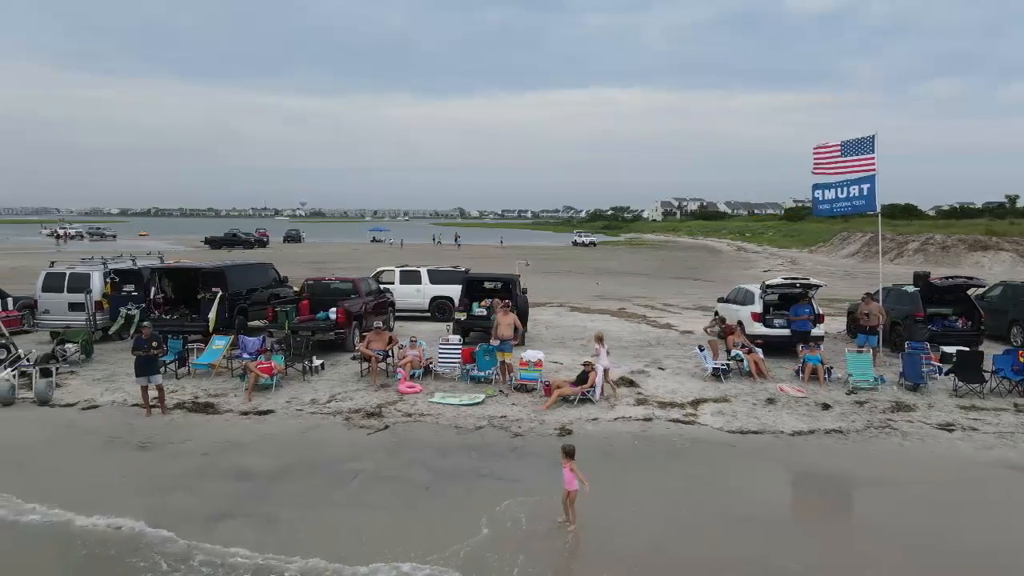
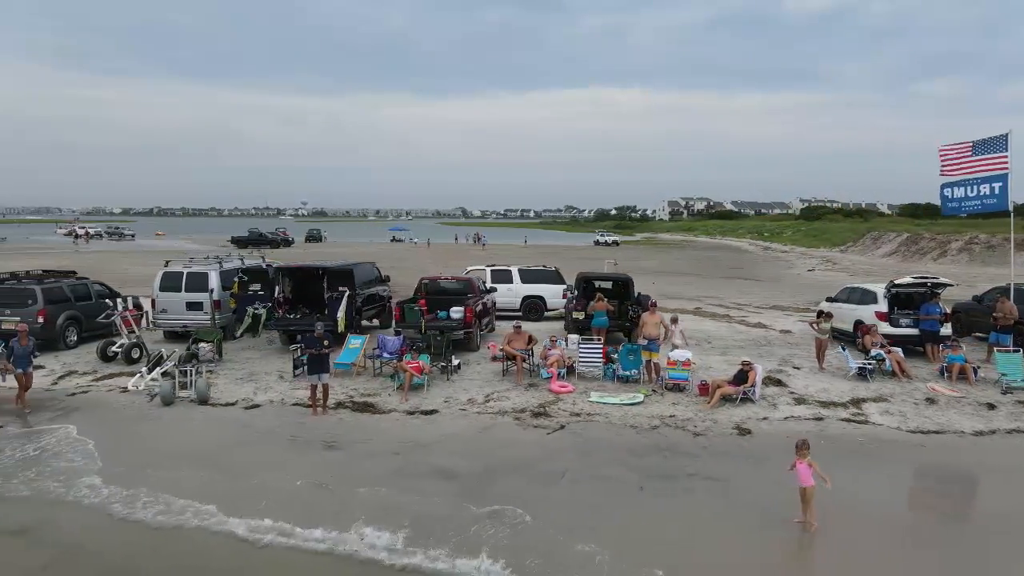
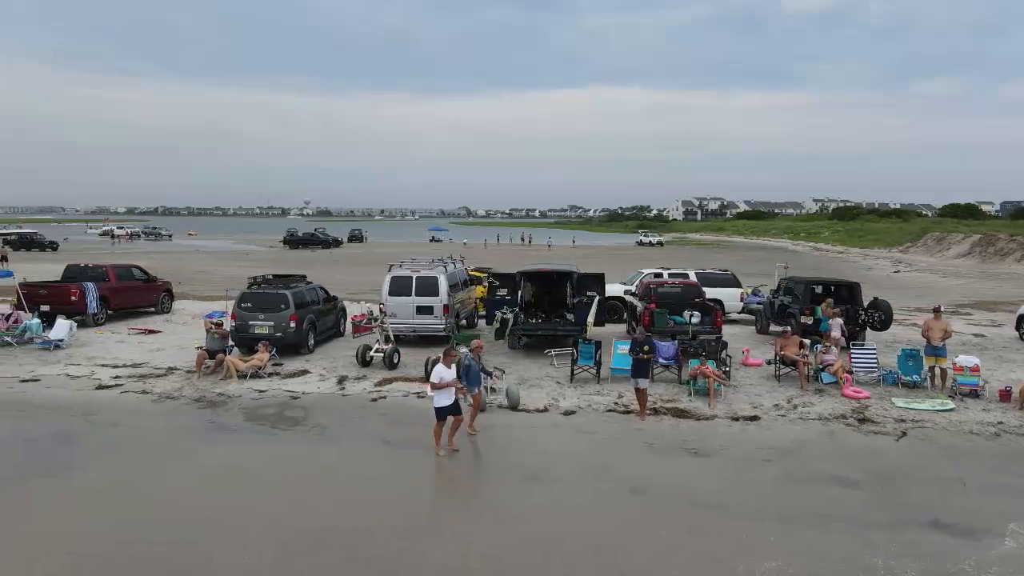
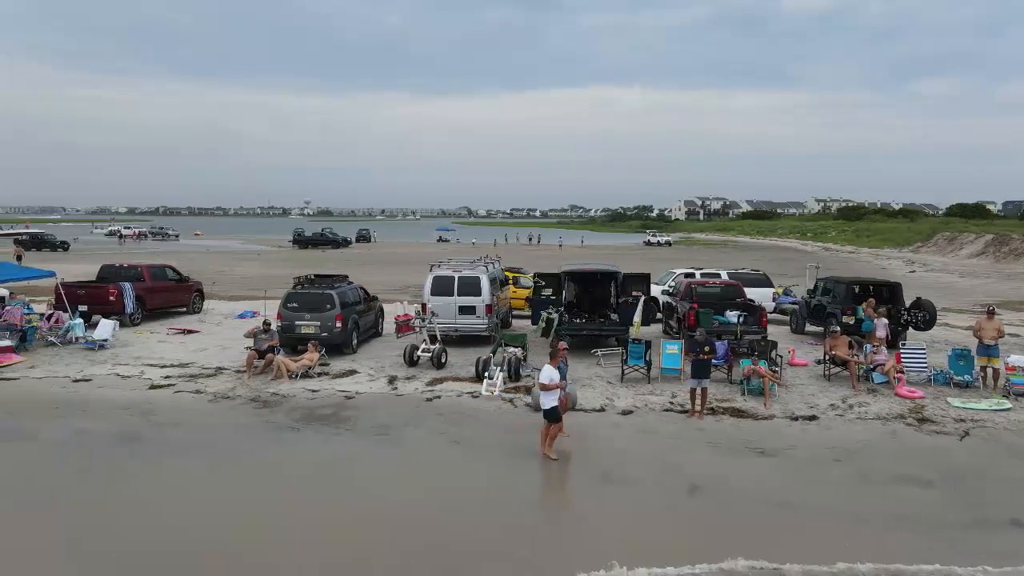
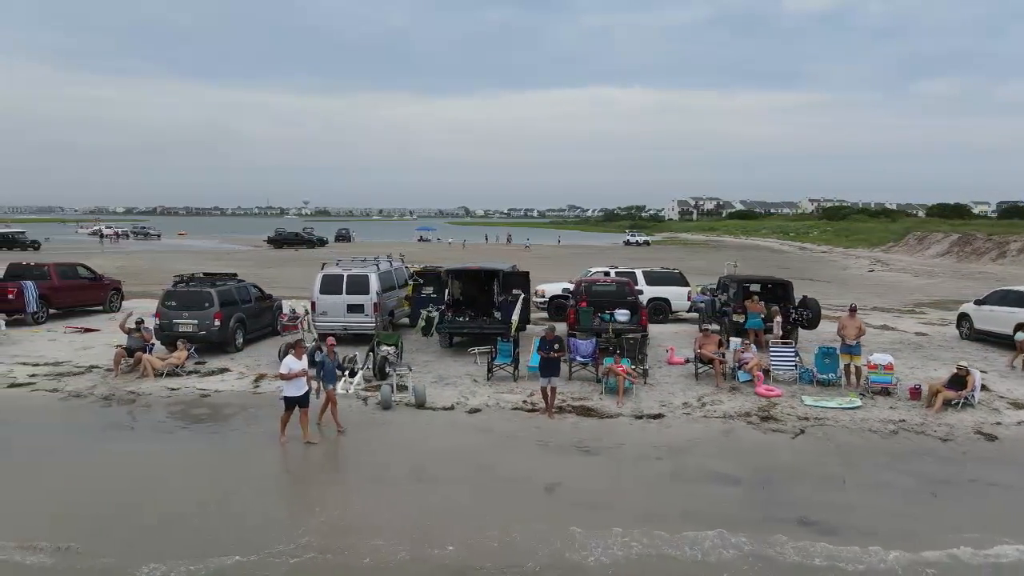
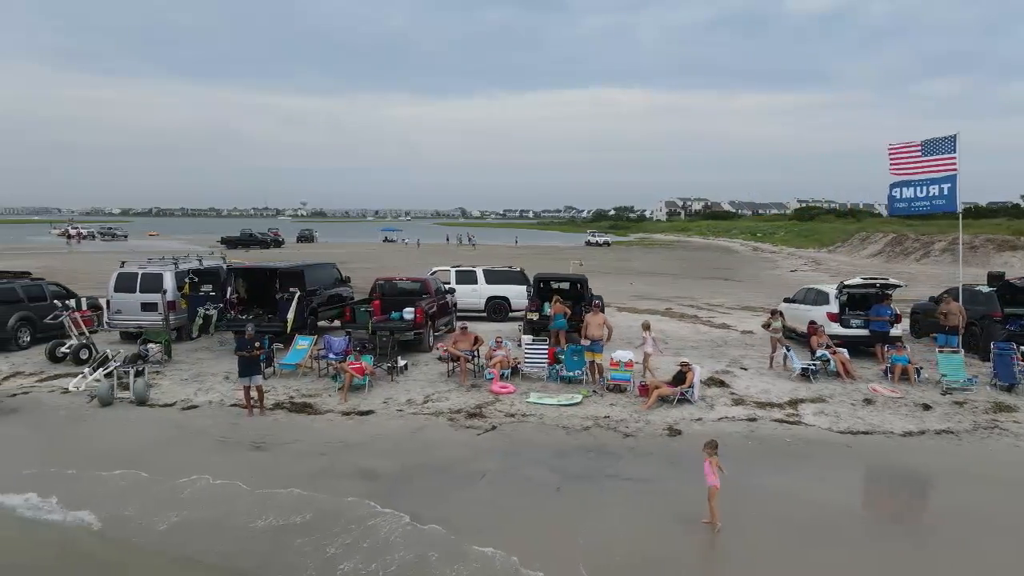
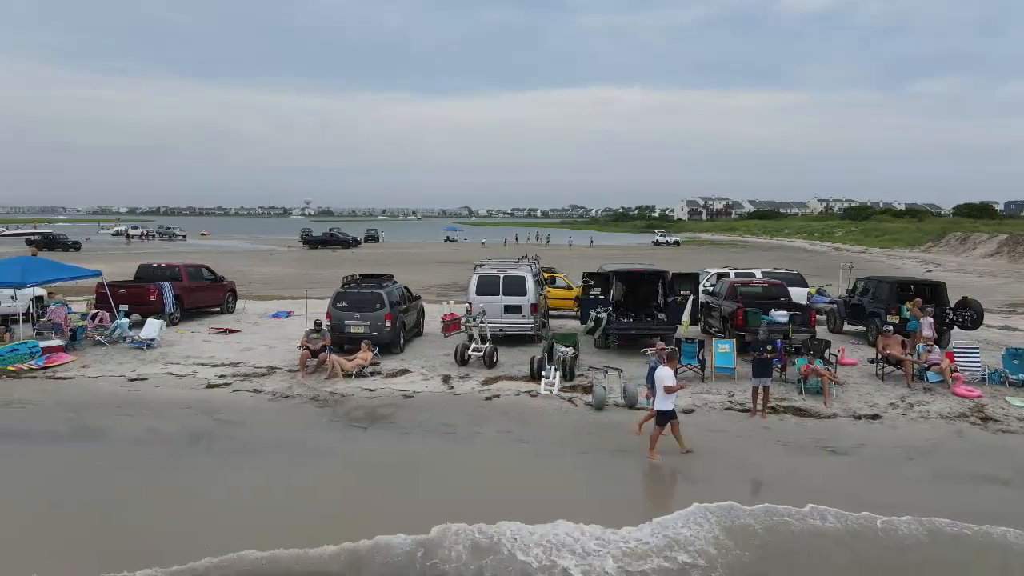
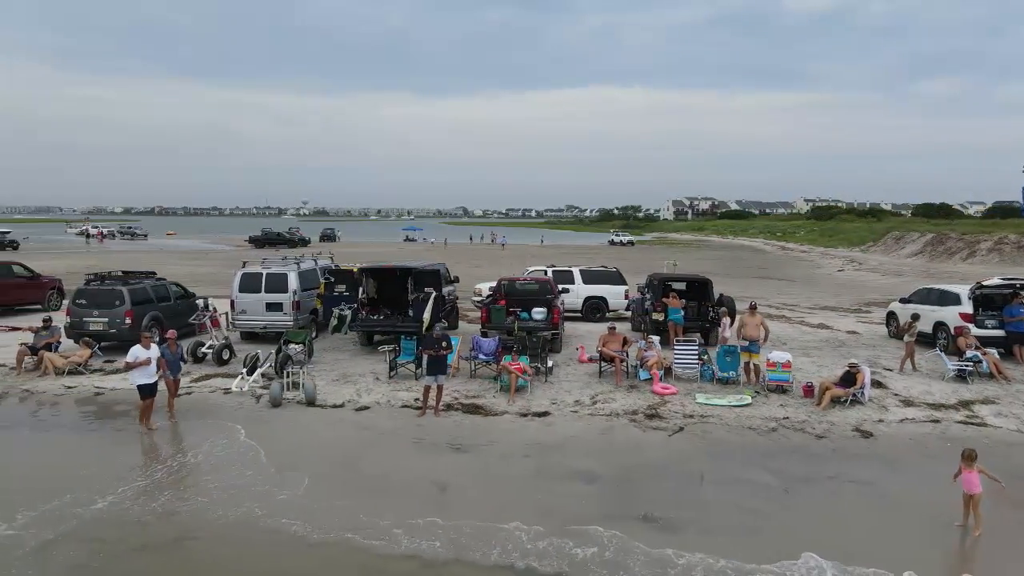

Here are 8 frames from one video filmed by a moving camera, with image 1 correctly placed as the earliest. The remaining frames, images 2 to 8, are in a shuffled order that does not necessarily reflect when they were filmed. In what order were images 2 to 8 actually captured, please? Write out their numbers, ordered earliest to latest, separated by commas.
6, 2, 8, 5, 3, 4, 7
